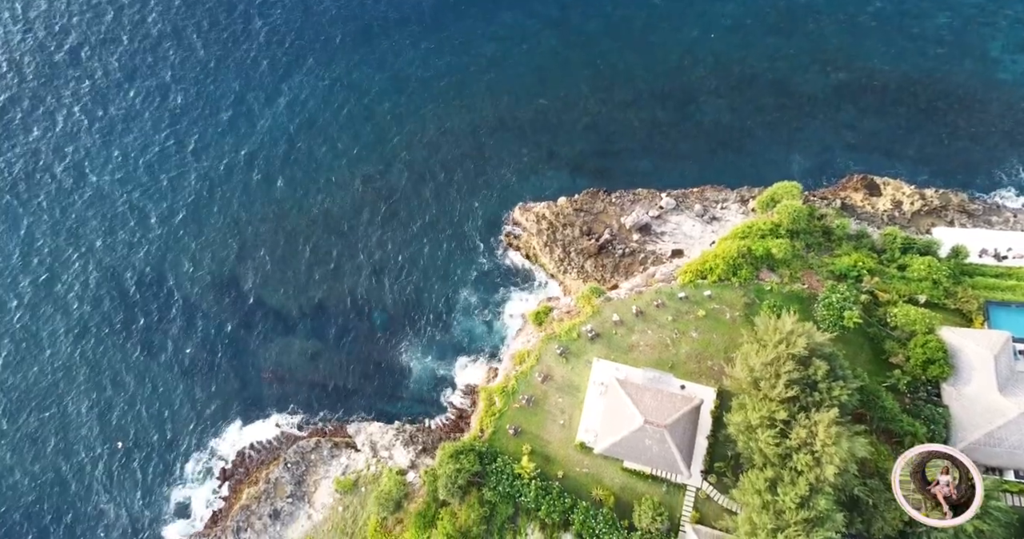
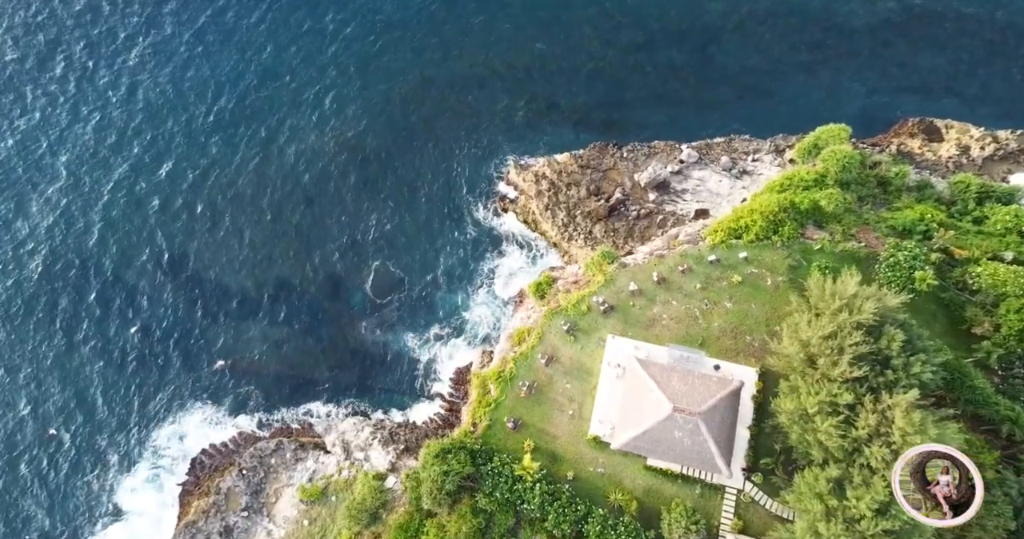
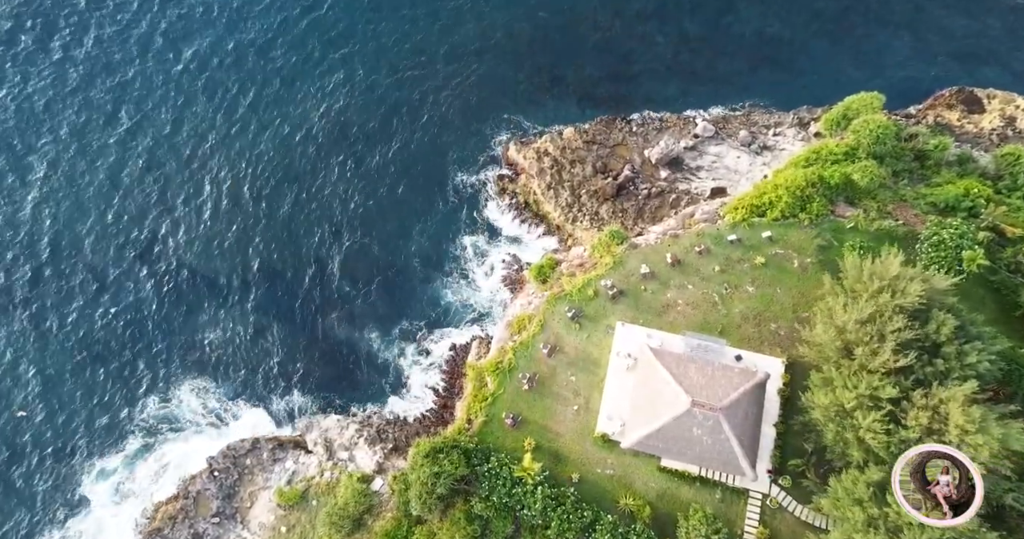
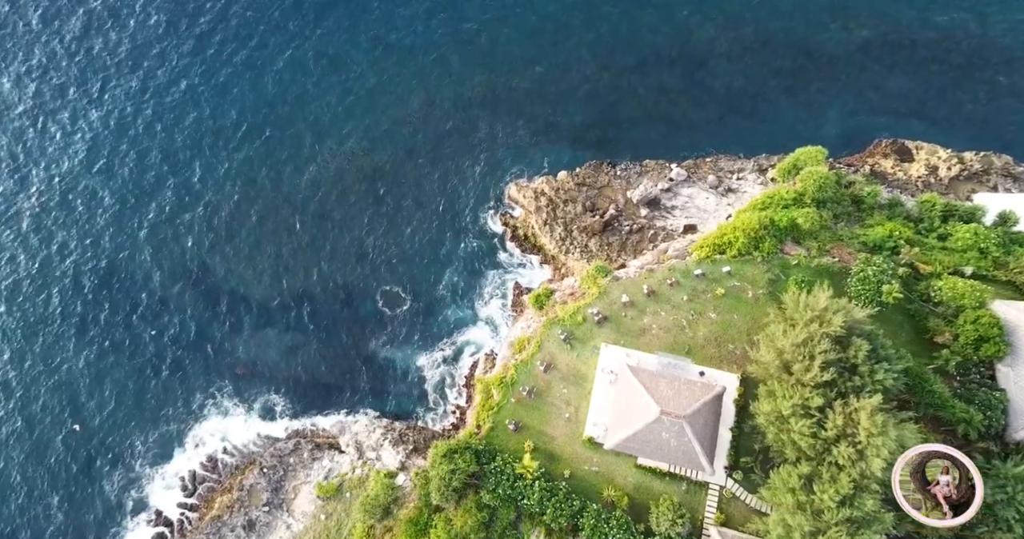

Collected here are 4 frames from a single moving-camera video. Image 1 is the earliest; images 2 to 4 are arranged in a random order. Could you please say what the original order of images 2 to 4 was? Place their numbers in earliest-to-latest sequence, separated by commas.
4, 2, 3
